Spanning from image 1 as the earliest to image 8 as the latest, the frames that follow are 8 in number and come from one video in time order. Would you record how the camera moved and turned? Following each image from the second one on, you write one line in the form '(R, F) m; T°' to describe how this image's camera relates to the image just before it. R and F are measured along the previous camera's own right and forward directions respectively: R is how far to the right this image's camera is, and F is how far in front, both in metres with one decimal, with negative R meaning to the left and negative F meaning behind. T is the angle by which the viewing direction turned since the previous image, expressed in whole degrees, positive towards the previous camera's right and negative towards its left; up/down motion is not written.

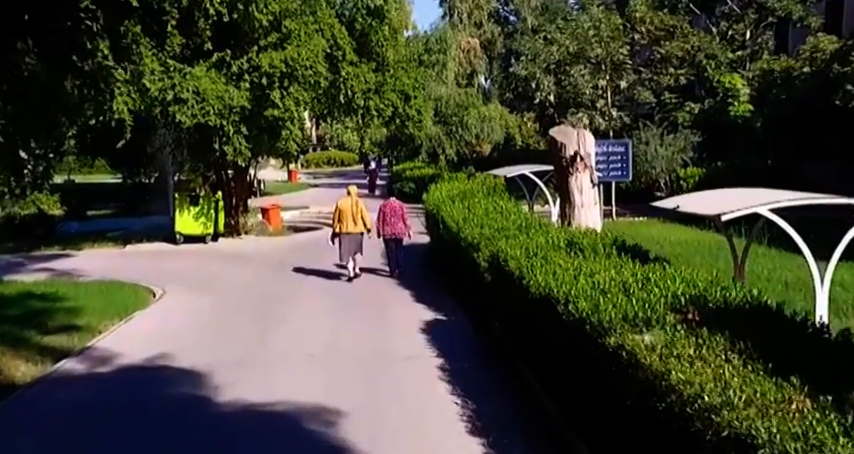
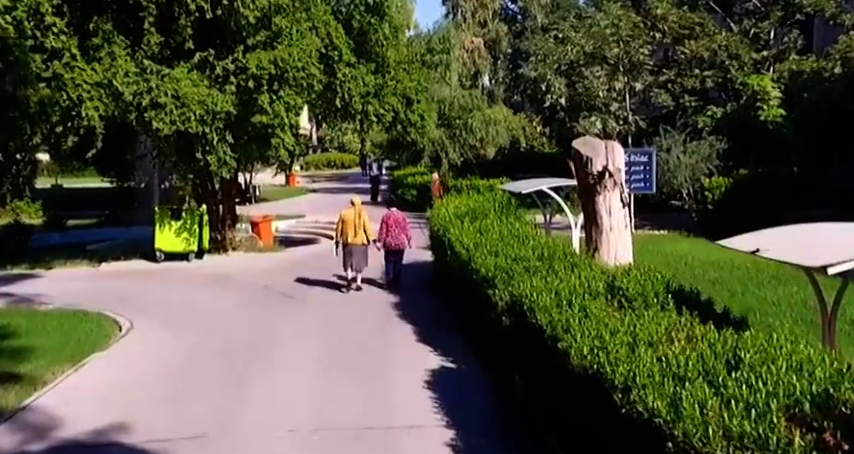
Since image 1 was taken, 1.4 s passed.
(0.0, +1.6) m; 0°
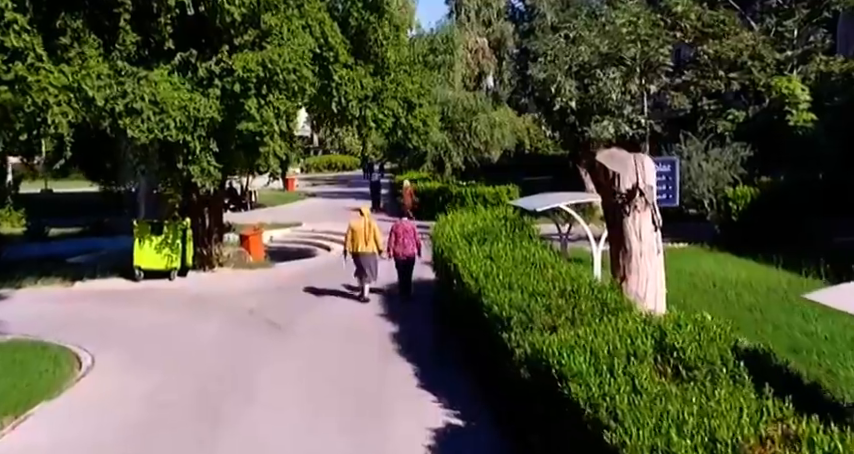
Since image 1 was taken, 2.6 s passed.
(0.0, +1.3) m; 0°
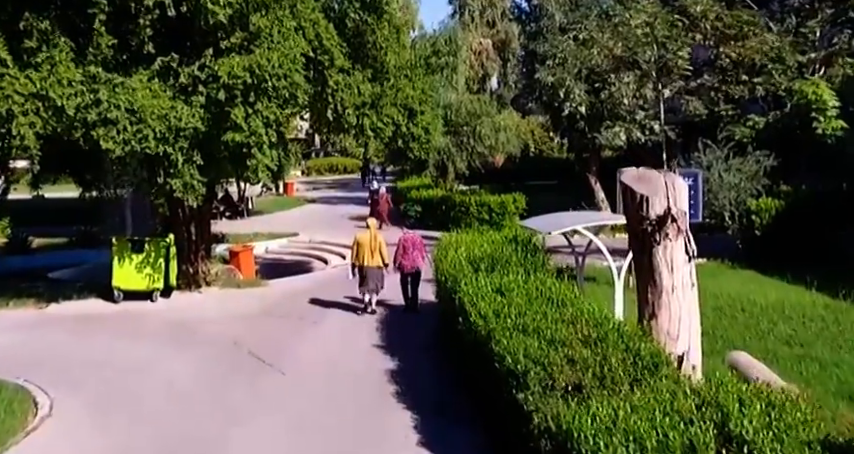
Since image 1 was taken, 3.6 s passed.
(0.0, +1.1) m; 0°
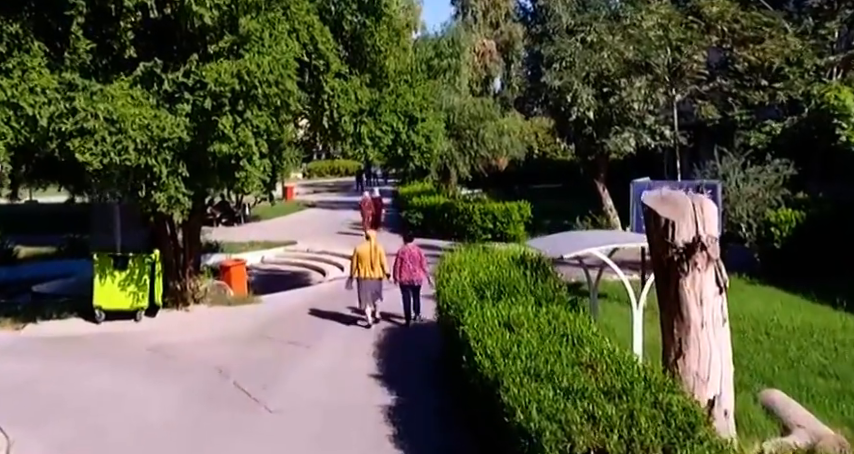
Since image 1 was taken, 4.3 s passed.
(0.0, +0.8) m; 0°
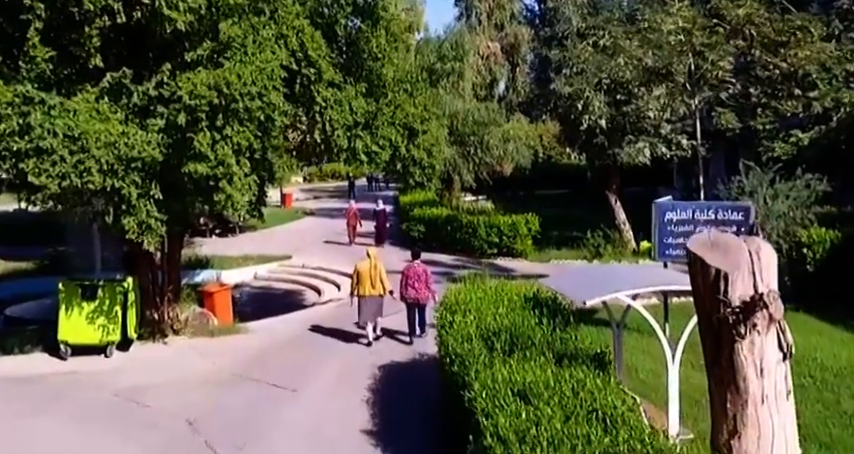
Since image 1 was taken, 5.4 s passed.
(0.0, +1.3) m; 0°
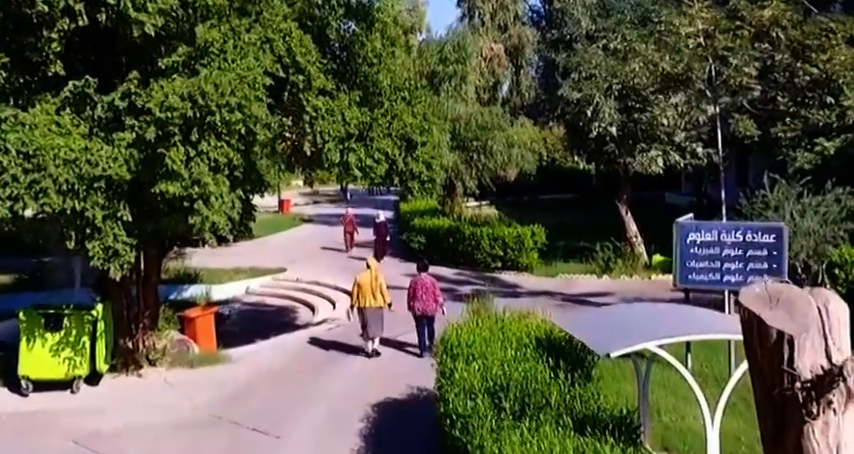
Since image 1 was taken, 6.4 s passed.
(0.0, +1.1) m; 0°
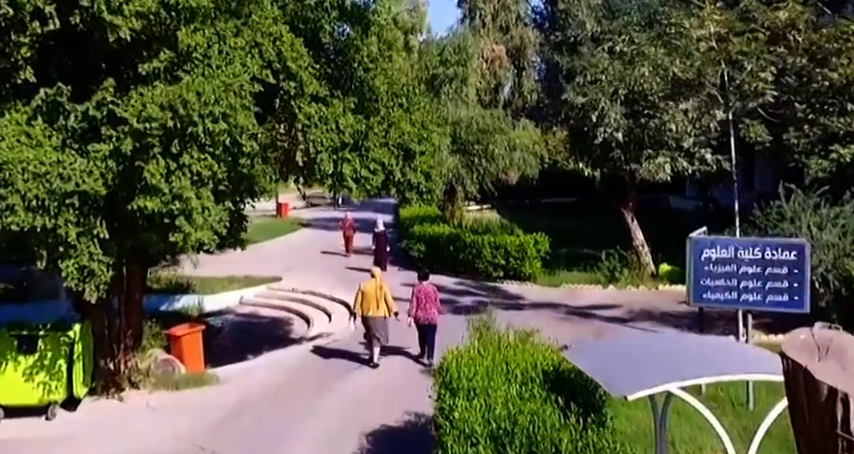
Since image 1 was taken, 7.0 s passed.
(0.0, +0.7) m; 0°
